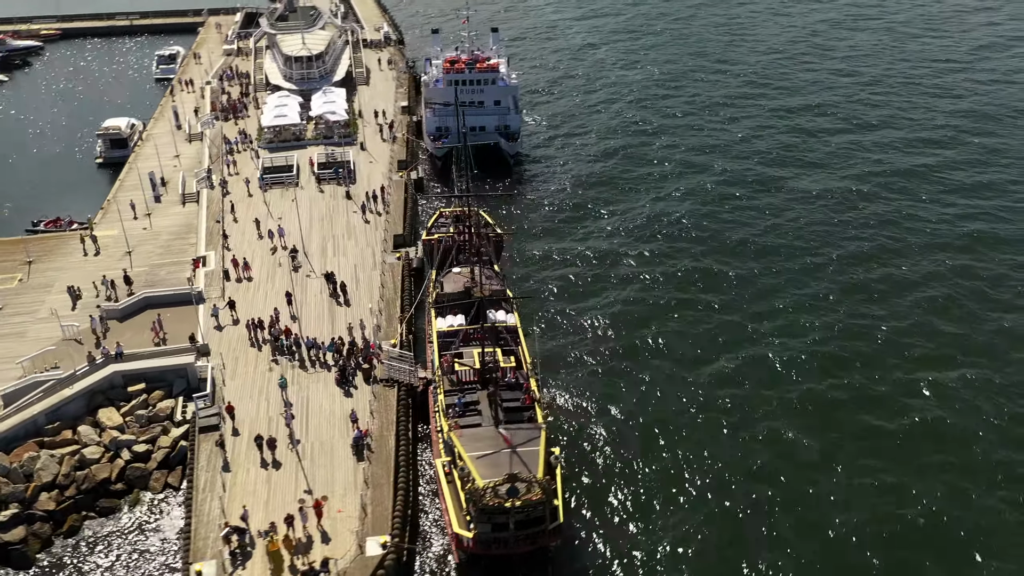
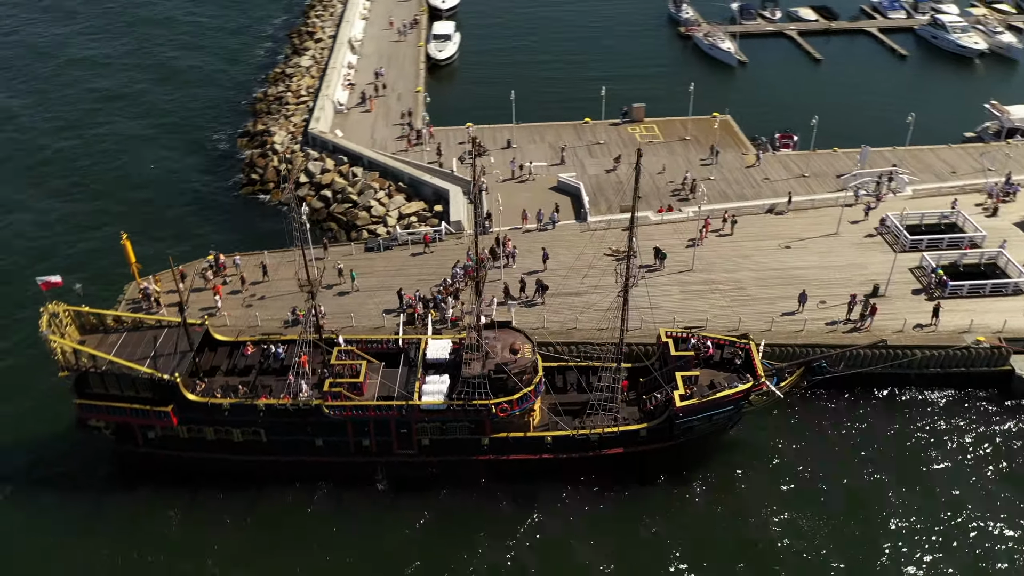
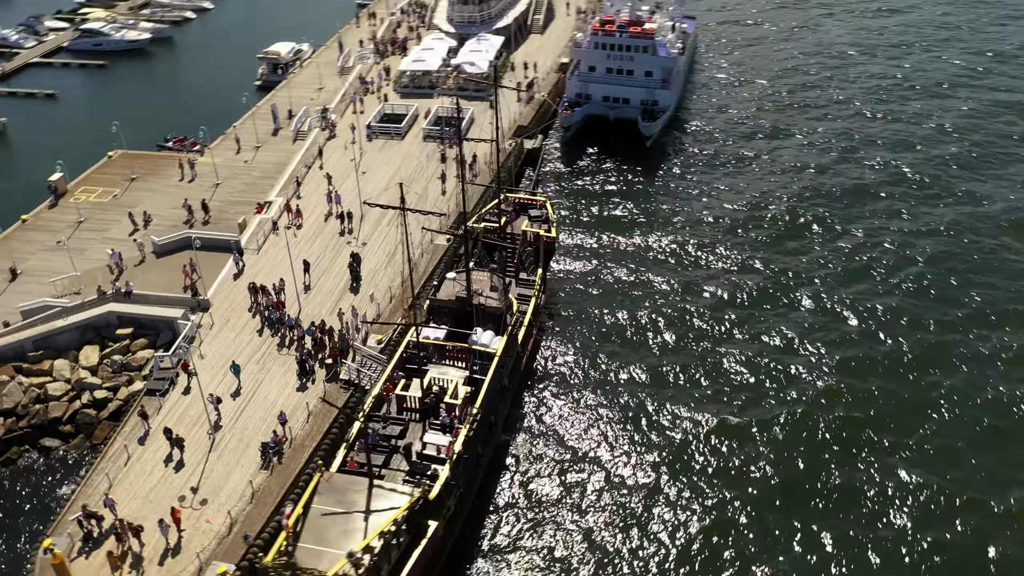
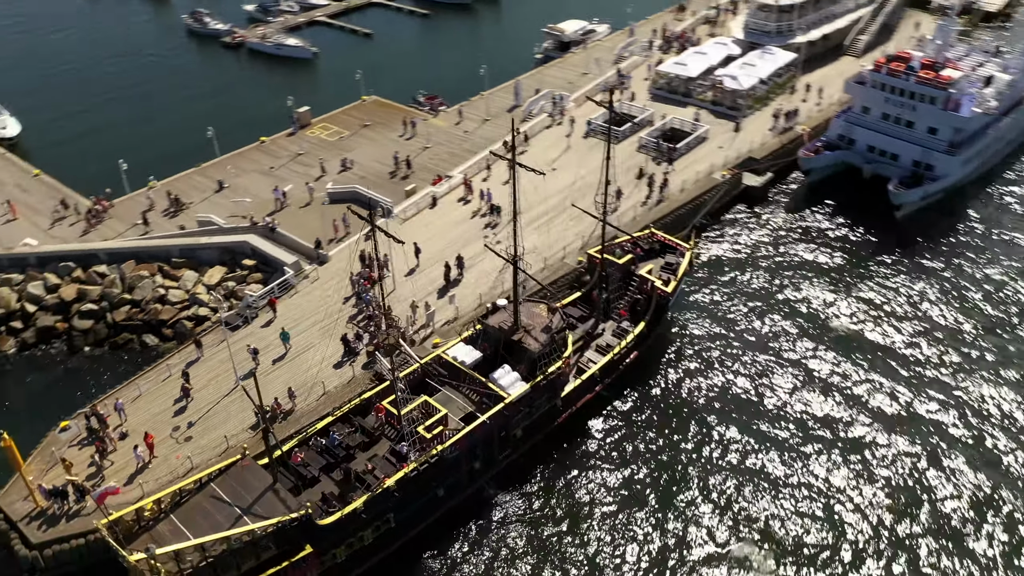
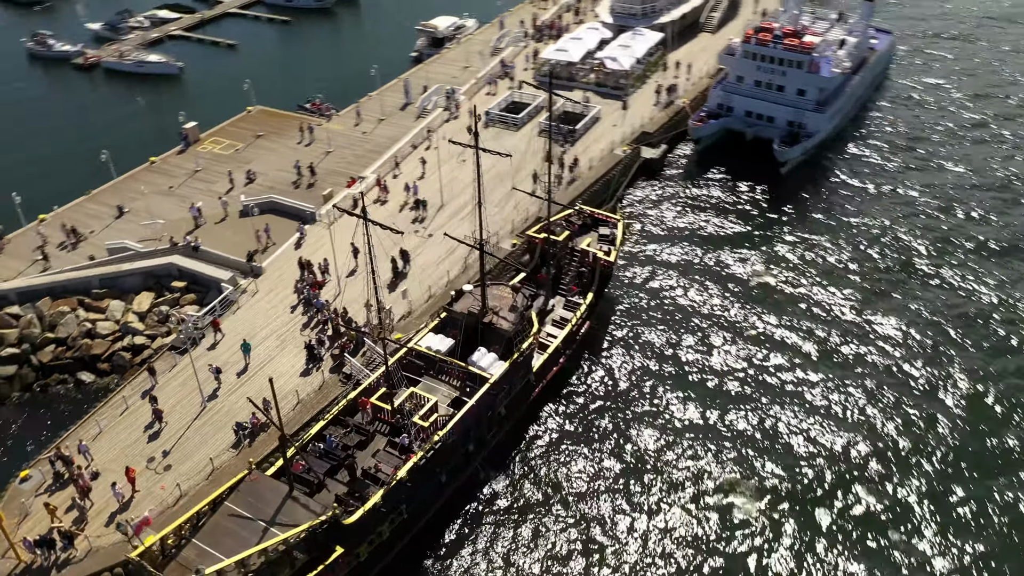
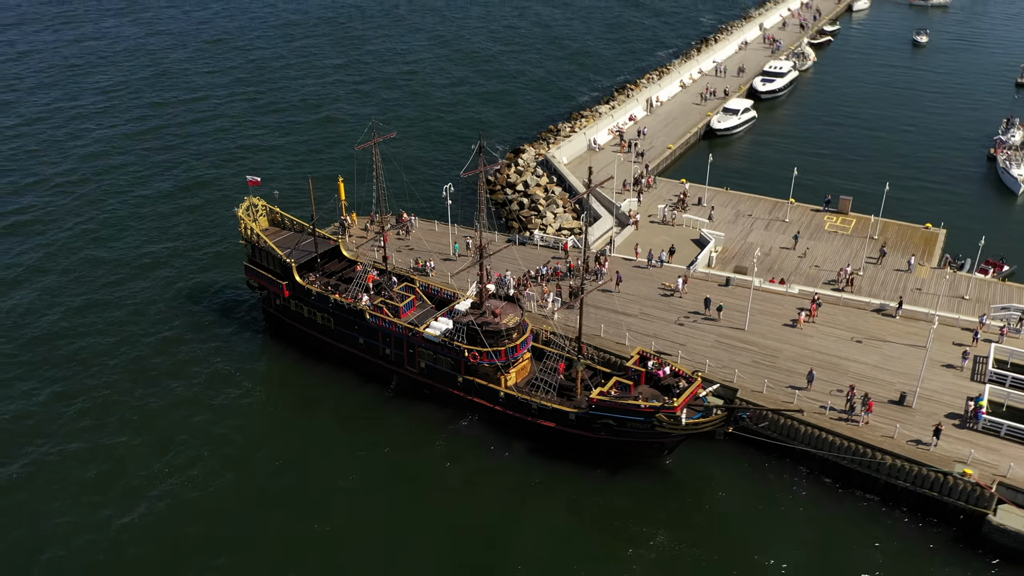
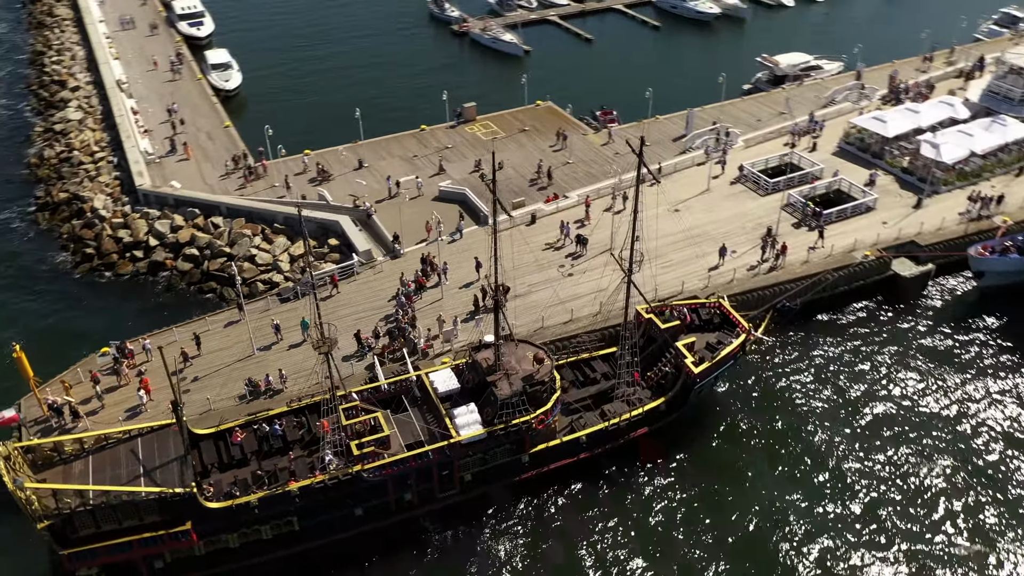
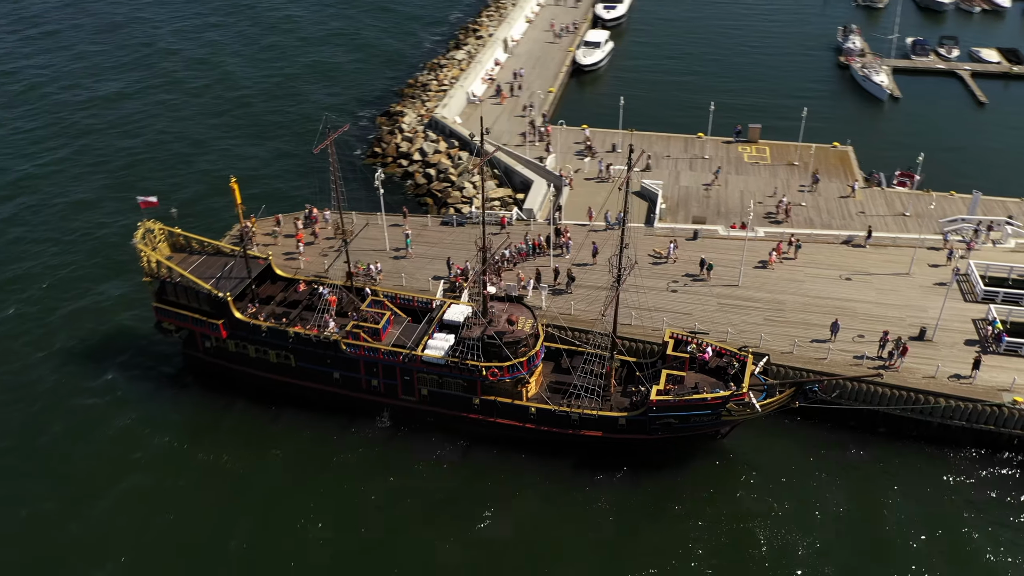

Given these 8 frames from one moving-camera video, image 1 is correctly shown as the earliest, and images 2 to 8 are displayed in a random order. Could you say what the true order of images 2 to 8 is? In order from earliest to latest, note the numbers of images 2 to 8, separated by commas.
3, 5, 4, 7, 2, 8, 6
